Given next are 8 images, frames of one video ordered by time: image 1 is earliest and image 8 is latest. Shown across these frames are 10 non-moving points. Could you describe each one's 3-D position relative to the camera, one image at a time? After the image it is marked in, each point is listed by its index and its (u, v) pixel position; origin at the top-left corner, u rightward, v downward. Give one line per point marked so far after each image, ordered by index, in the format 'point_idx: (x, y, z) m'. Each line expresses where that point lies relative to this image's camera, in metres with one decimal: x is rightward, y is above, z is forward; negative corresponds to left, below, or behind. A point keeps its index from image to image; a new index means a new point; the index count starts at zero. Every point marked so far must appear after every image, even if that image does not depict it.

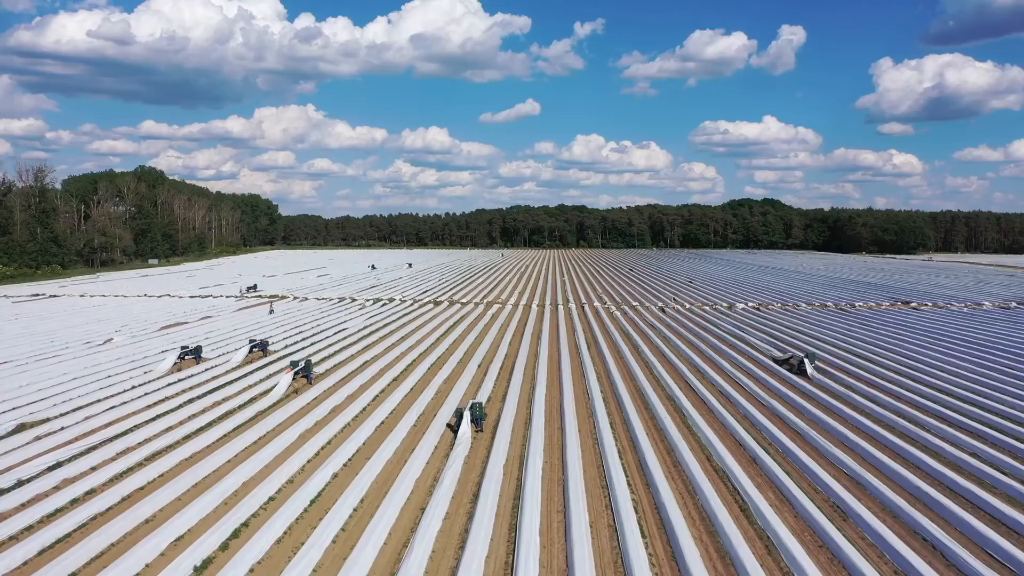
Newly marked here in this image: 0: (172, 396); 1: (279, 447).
0: (-6.7, -2.2, +11.8) m
1: (-3.5, -2.4, +9.0) m
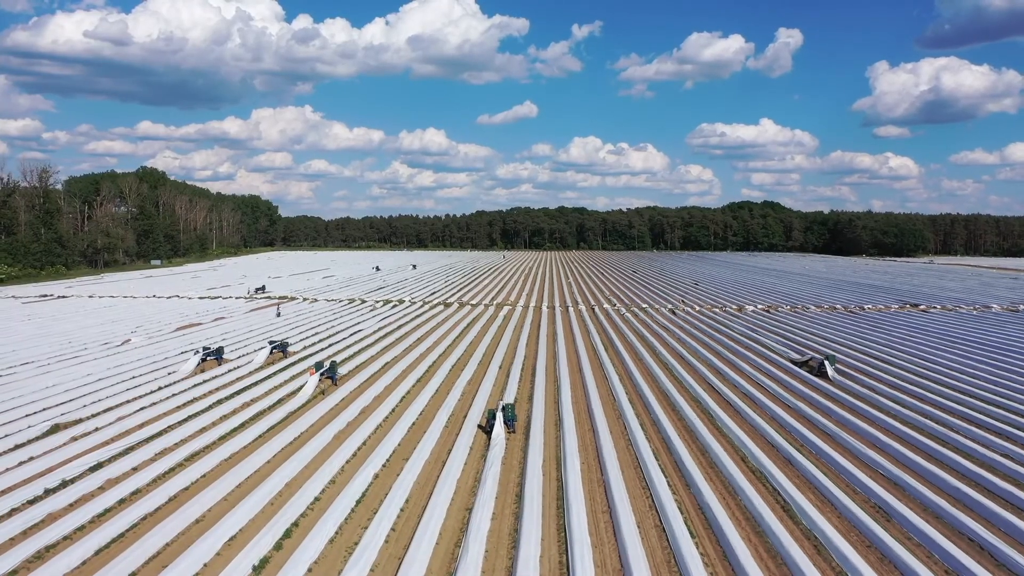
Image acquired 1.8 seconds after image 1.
0: (-6.2, -2.2, +11.8) m
1: (-3.0, -2.5, +9.0) m
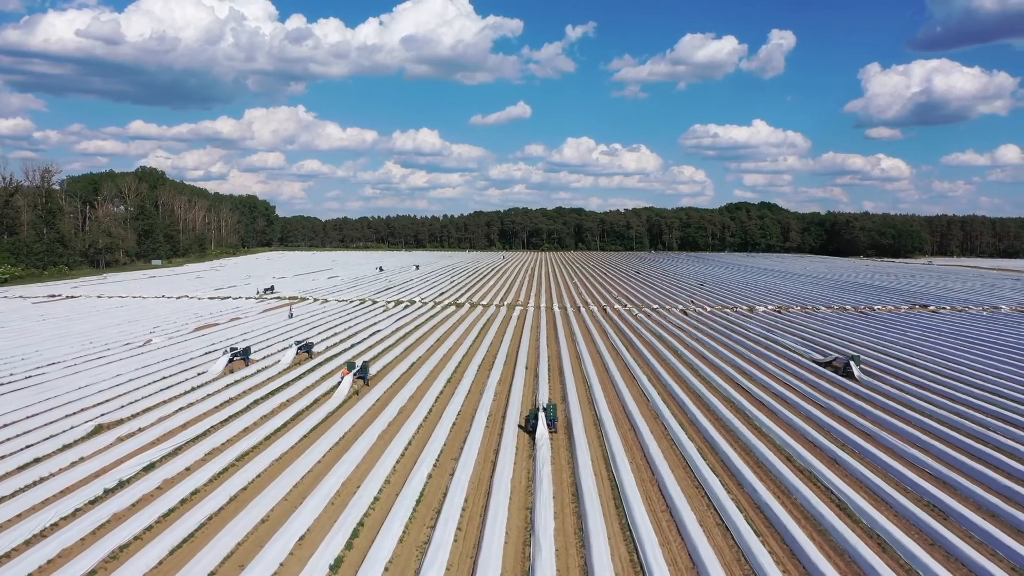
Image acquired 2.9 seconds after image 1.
0: (-5.5, -2.2, +11.8) m
1: (-2.2, -2.5, +9.0) m
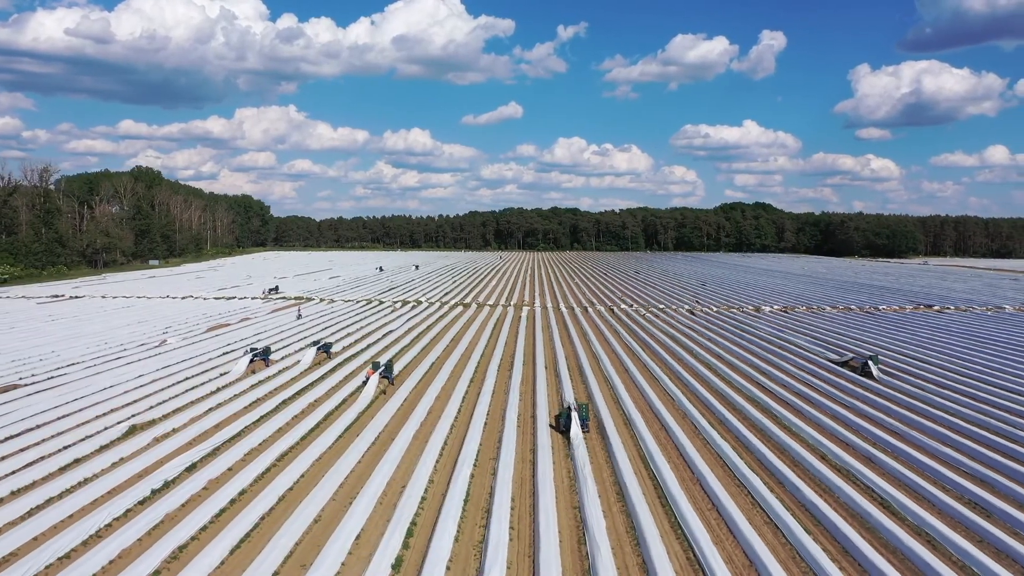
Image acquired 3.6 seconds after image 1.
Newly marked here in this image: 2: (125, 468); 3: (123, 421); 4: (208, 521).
0: (-4.9, -2.2, +11.8) m
1: (-1.7, -2.5, +9.1) m
2: (-5.2, -2.4, +7.9) m
3: (-6.7, -2.3, +10.1) m
4: (-3.4, -2.6, +6.7) m
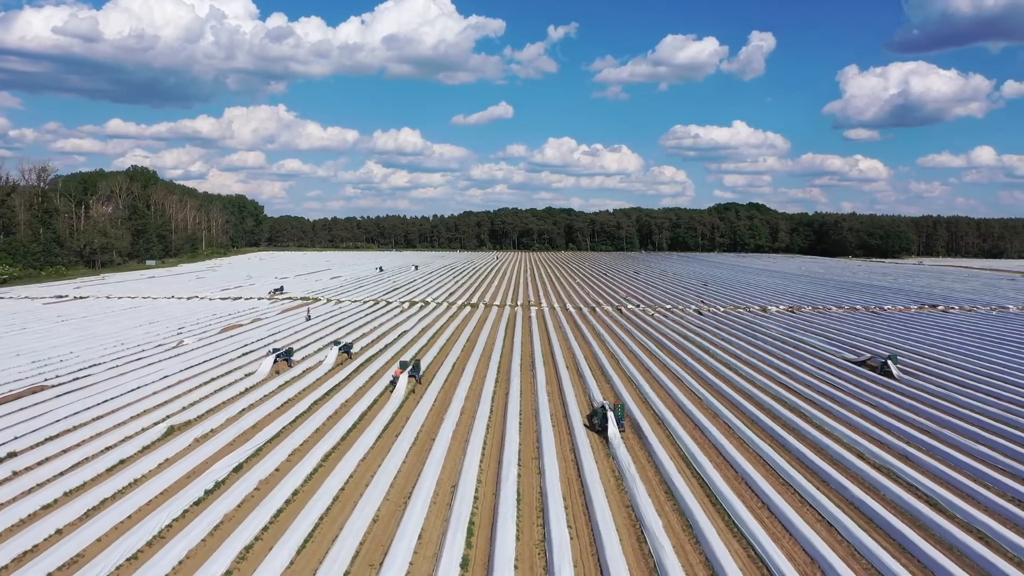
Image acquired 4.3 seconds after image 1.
0: (-4.3, -2.2, +11.8) m
1: (-1.0, -2.5, +9.1) m
2: (-4.5, -2.4, +7.9) m
3: (-6.0, -2.3, +10.1) m
4: (-2.8, -2.6, +6.7) m
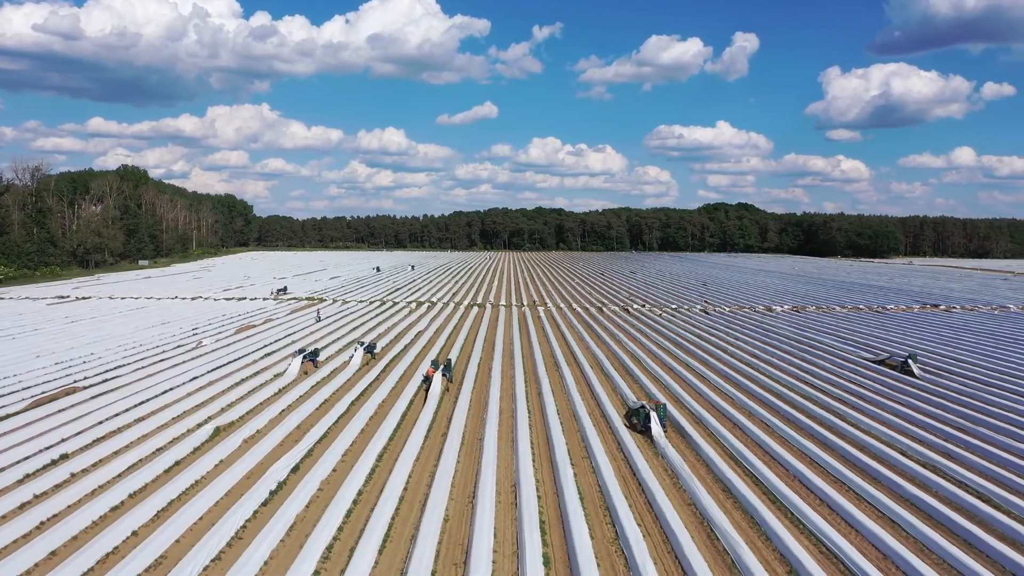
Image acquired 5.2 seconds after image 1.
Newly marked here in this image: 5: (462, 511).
0: (-3.6, -2.2, +11.8) m
1: (-0.2, -2.5, +9.1) m
2: (-3.7, -2.4, +7.9) m
3: (-5.3, -2.3, +10.1) m
4: (-2.0, -2.7, +6.7) m
5: (-0.6, -2.7, +7.1) m
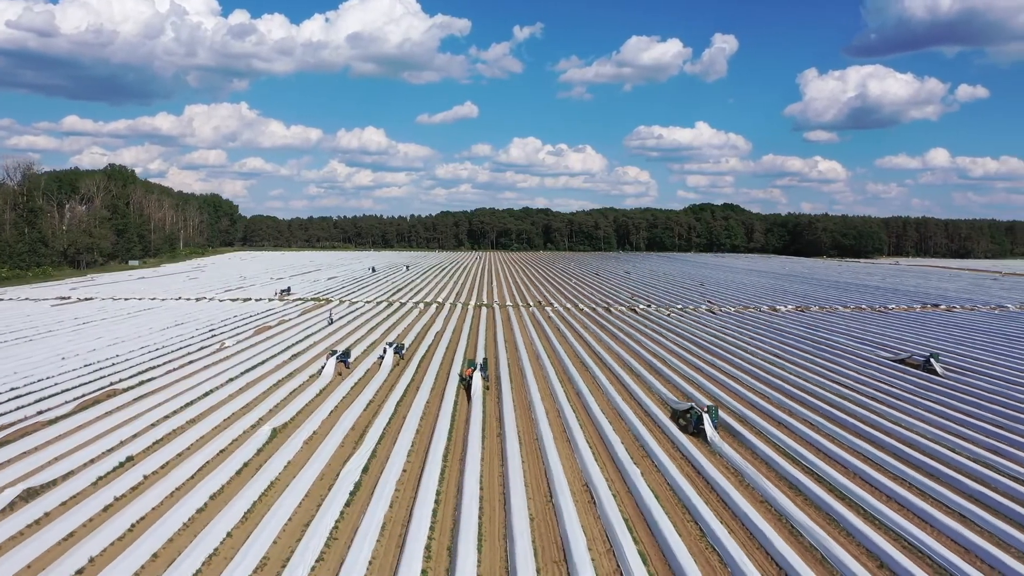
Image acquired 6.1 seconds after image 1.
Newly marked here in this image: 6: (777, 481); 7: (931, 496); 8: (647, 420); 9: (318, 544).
0: (-2.7, -2.2, +11.8) m
1: (+0.7, -2.5, +9.2) m
2: (-2.8, -2.5, +7.9) m
3: (-4.4, -2.3, +10.1) m
4: (-1.0, -2.7, +6.8) m
5: (+0.4, -2.7, +7.2) m
6: (+3.7, -2.7, +8.3) m
7: (+5.6, -2.8, +7.9) m
8: (+2.5, -2.5, +11.1) m
9: (-2.0, -2.7, +6.1) m
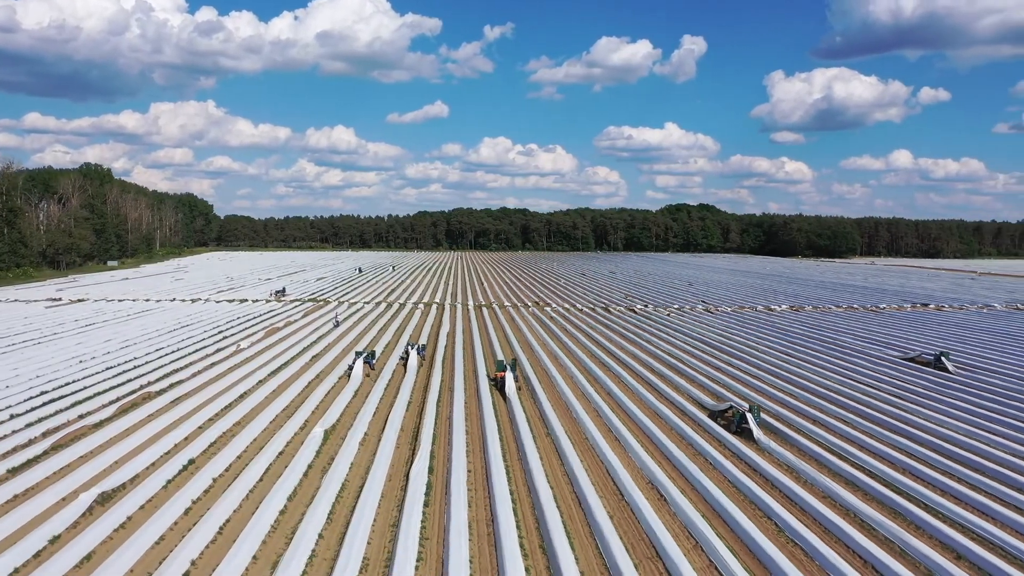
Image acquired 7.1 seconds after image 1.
0: (-1.9, -2.3, +11.9) m
1: (+1.6, -2.5, +9.4) m
2: (-1.9, -2.5, +8.0) m
3: (-3.5, -2.4, +10.1) m
4: (0.0, -2.7, +6.8) m
5: (+1.3, -2.7, +7.3) m
6: (+4.6, -2.7, +8.5) m
7: (+6.5, -2.8, +8.2) m
8: (+3.3, -2.5, +11.3) m
9: (-1.1, -2.7, +6.2) m
